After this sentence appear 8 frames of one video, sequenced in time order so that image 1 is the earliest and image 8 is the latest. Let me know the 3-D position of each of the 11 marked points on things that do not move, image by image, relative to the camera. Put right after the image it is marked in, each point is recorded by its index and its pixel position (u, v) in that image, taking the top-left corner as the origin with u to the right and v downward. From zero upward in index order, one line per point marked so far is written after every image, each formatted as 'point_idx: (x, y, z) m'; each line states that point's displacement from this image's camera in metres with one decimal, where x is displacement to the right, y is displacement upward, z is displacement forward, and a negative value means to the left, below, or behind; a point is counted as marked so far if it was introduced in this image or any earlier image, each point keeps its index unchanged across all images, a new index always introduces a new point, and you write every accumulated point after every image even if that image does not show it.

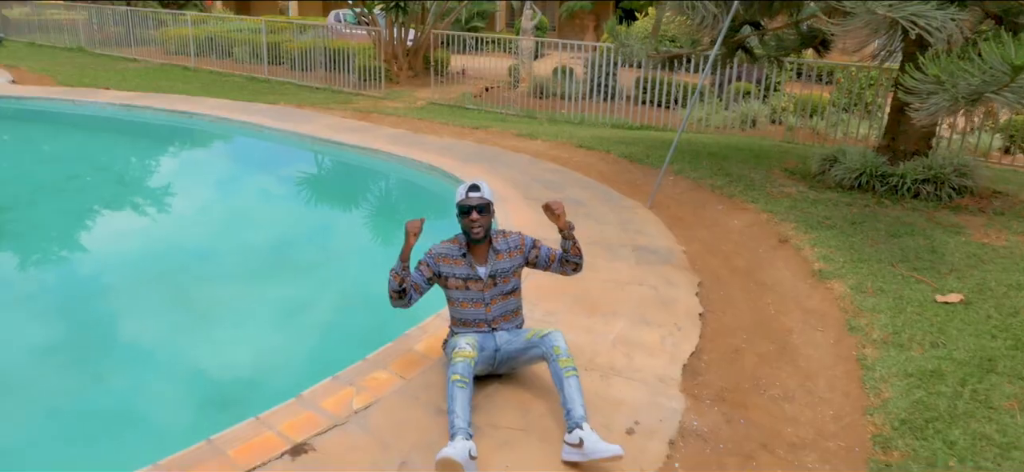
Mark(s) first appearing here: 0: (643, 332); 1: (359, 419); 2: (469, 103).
0: (+0.8, -0.6, +4.4) m
1: (-0.7, -0.8, +3.4) m
2: (-0.8, +2.7, +15.0) m
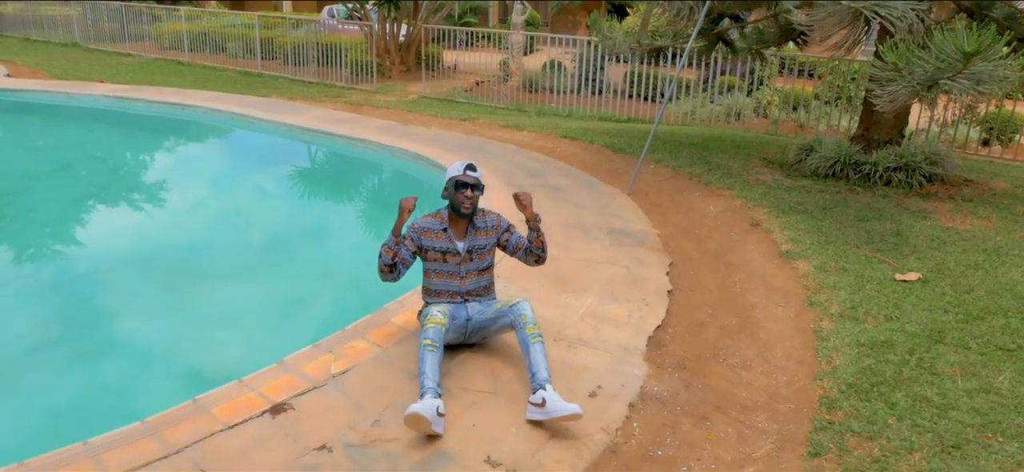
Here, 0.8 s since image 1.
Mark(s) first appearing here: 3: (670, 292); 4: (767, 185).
0: (+0.6, -0.4, +4.6) m
1: (-0.8, -0.7, +3.6) m
2: (-1.1, +2.8, +15.2) m
3: (+1.1, -0.4, +5.0) m
4: (+2.6, +0.5, +7.5) m
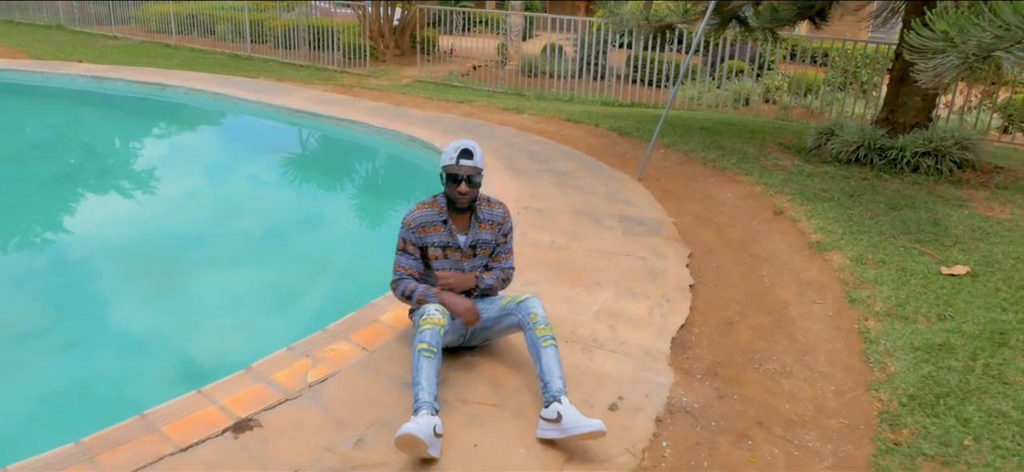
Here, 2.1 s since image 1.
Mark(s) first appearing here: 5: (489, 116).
0: (+0.6, -0.4, +4.1) m
1: (-0.8, -0.6, +3.1) m
2: (-1.1, +3.0, +14.6) m
3: (+1.1, -0.3, +4.5) m
4: (+2.6, +0.6, +7.0) m
5: (-0.3, +1.7, +10.2) m
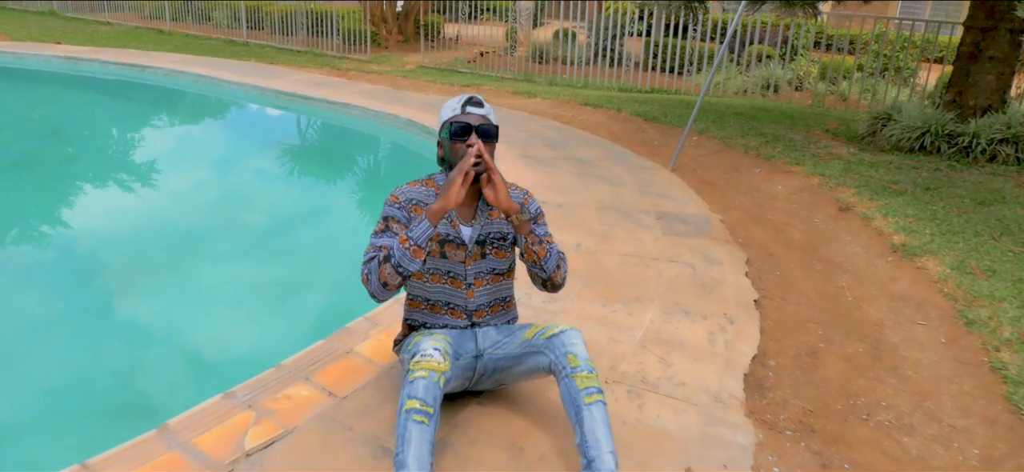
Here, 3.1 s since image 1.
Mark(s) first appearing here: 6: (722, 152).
0: (+0.7, -0.4, +3.2) m
1: (-0.7, -0.7, +2.1) m
2: (-0.9, +3.1, +13.6) m
3: (+1.2, -0.3, +3.6) m
4: (+2.7, +0.6, +6.1) m
5: (-0.2, +1.7, +9.3) m
6: (+1.8, +0.7, +6.4) m
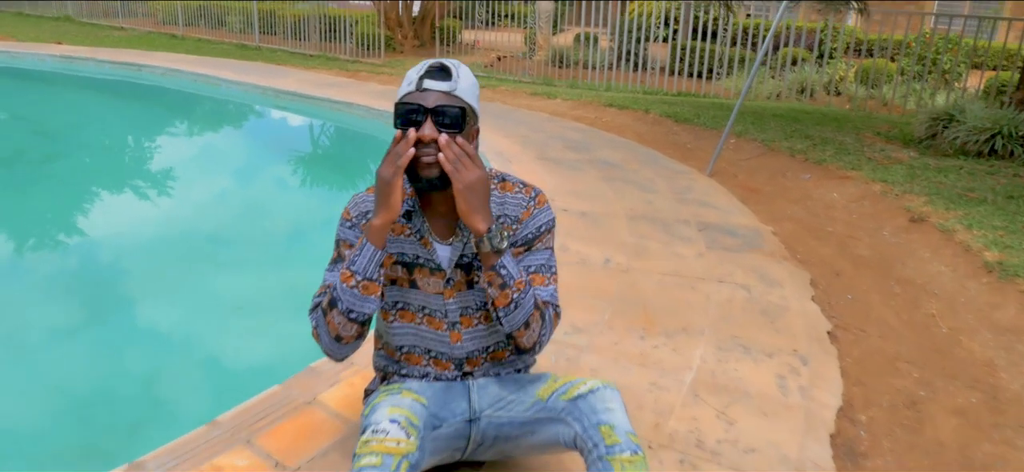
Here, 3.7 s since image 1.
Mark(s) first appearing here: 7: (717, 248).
0: (+0.8, -0.4, +2.5) m
1: (-0.7, -0.7, +1.5) m
2: (-0.6, +2.9, +13.0) m
3: (+1.2, -0.4, +2.9) m
4: (+2.8, +0.5, +5.3) m
5: (0.0, +1.6, +8.6) m
6: (+2.0, +0.6, +5.7) m
7: (+1.0, -0.1, +3.7) m
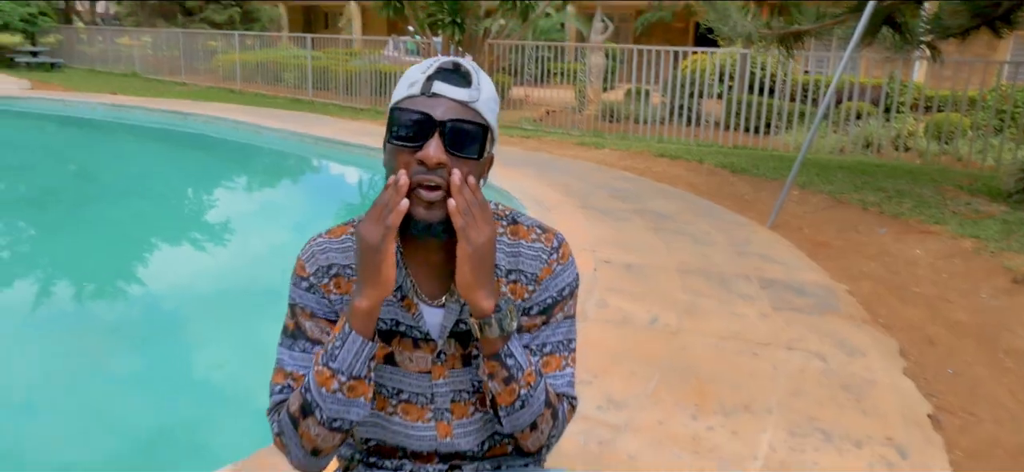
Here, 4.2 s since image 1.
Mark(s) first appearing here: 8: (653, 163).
0: (+0.8, -0.6, +1.9) m
1: (-0.7, -0.7, +1.0) m
2: (+0.3, +1.9, +12.8) m
3: (+1.3, -0.6, +2.3) m
4: (+3.1, +0.1, +4.7) m
5: (+0.5, +0.9, +8.3) m
6: (+2.2, +0.2, +5.2) m
7: (+1.1, -0.3, +3.1) m
8: (+1.3, +0.7, +7.1) m
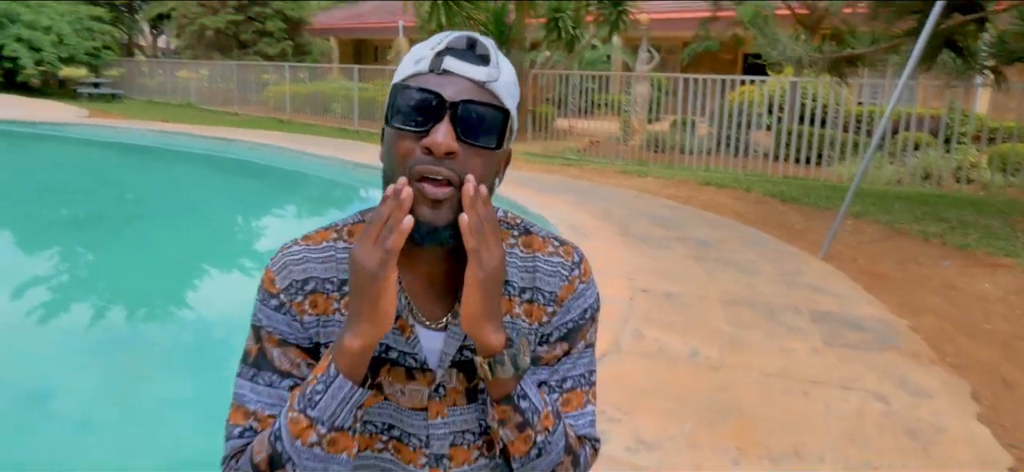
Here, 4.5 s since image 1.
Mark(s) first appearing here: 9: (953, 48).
0: (+0.8, -0.6, +1.7) m
1: (-0.8, -0.7, +0.9) m
2: (+1.0, +1.4, +12.6) m
3: (+1.4, -0.6, +2.0) m
4: (+3.3, -0.1, +4.3) m
5: (+1.0, +0.6, +8.1) m
6: (+2.5, 0.0, +4.9) m
7: (+1.2, -0.4, +2.9) m
8: (+1.7, +0.4, +6.8) m
9: (+4.1, +1.7, +7.0) m
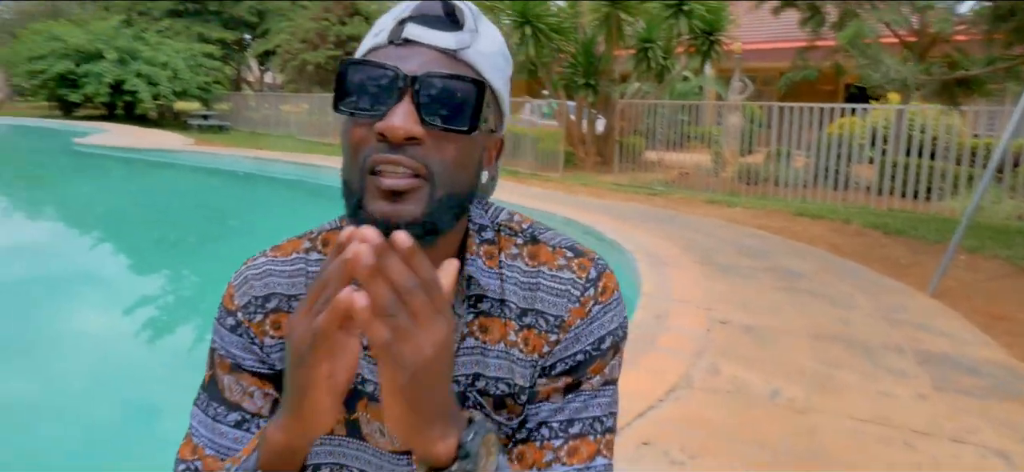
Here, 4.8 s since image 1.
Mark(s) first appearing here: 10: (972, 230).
0: (+0.9, -0.7, +1.4) m
1: (-0.8, -0.7, +0.7) m
2: (+2.4, +0.9, +12.3) m
3: (+1.5, -0.7, +1.6) m
4: (+3.7, -0.3, +3.7) m
5: (+1.8, +0.3, +7.7) m
6: (+2.9, -0.2, +4.4) m
7: (+1.5, -0.5, +2.5) m
8: (+2.4, +0.1, +6.4) m
9: (+4.8, +1.4, +6.3) m
10: (+3.6, 0.0, +5.9) m
